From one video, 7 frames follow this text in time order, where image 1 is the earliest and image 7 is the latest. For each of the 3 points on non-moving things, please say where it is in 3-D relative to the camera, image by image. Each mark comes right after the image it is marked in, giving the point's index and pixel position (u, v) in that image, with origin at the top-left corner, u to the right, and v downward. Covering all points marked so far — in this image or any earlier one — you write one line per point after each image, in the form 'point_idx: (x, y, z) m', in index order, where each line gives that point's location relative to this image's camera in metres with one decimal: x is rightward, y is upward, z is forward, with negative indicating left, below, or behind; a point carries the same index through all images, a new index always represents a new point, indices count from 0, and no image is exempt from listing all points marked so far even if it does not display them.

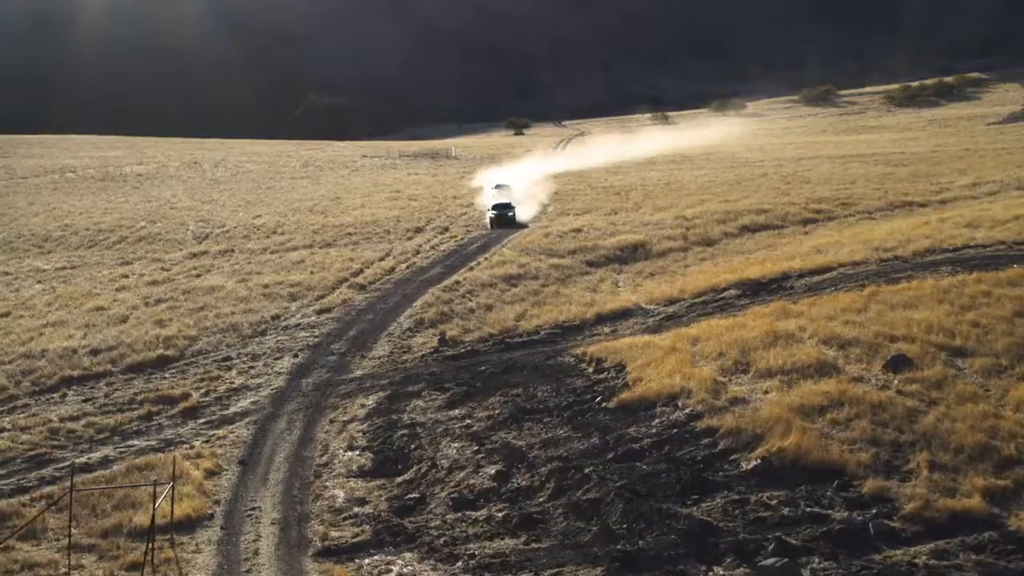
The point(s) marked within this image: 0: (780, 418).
0: (+2.7, -1.3, +17.6) m
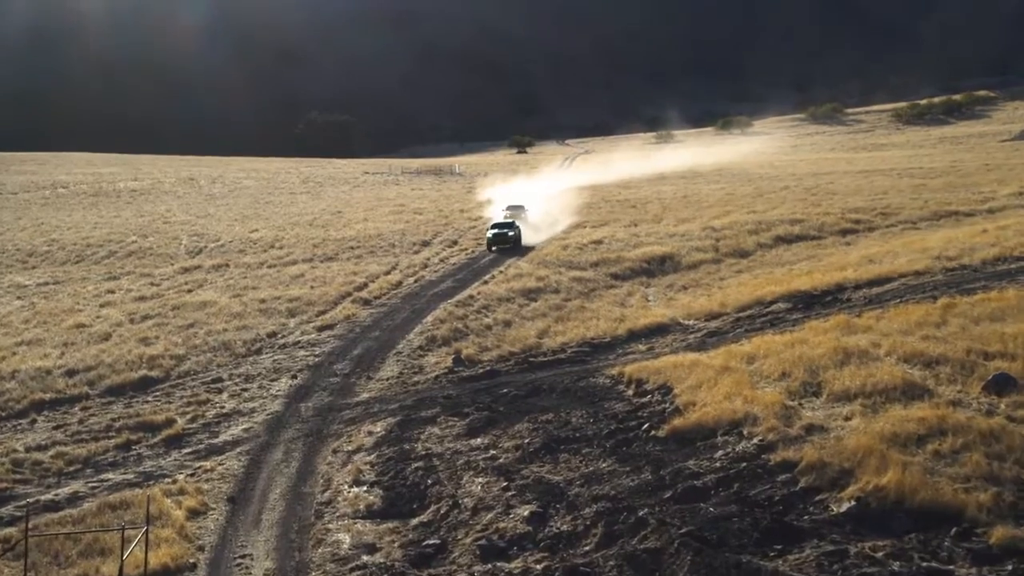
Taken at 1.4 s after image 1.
0: (+3.1, -1.4, +14.8) m
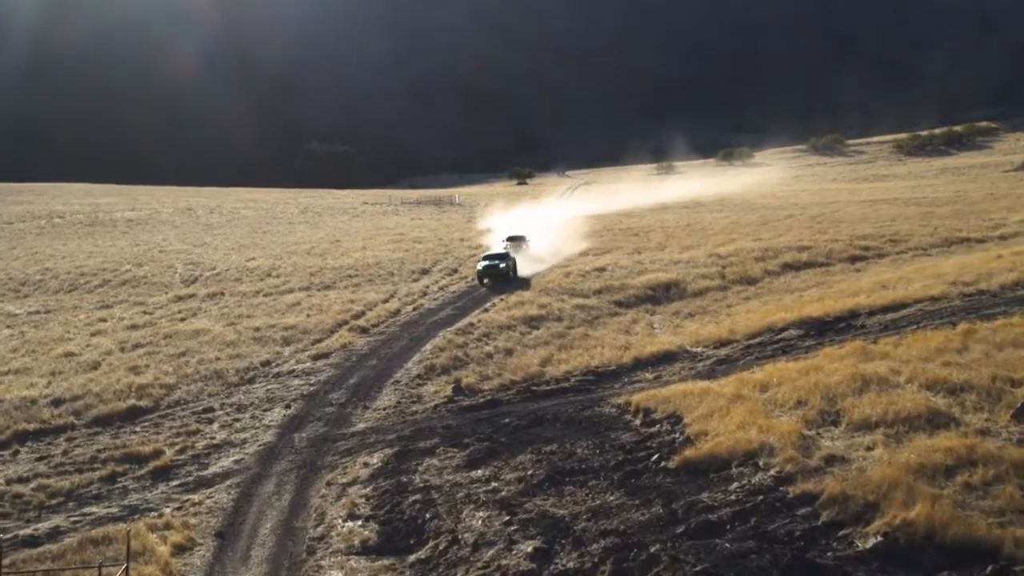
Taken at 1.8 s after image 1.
0: (+3.1, -1.6, +13.9) m
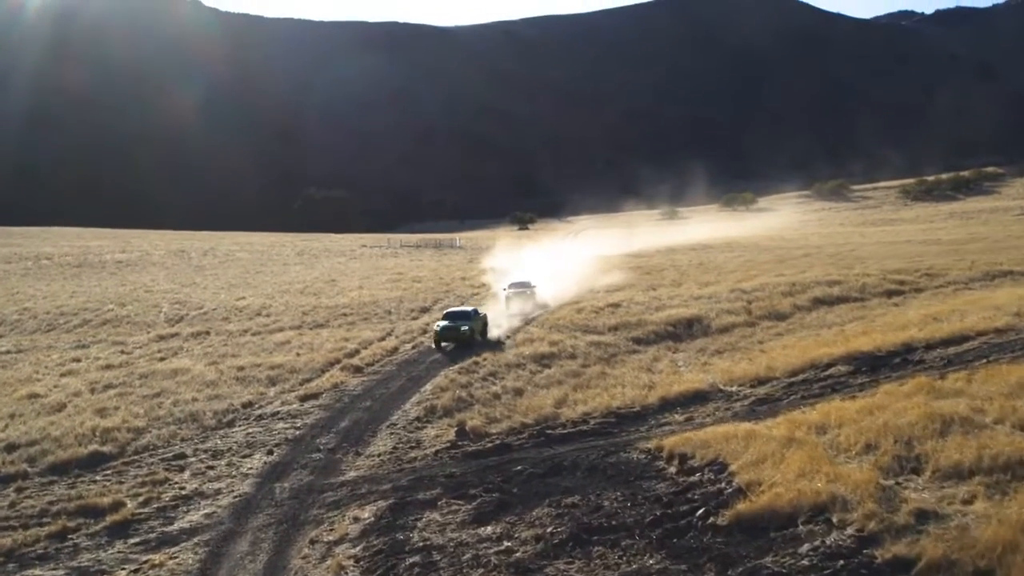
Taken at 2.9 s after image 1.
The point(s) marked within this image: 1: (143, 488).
0: (+3.3, -1.6, +11.1) m
1: (-4.2, -2.3, +19.6) m
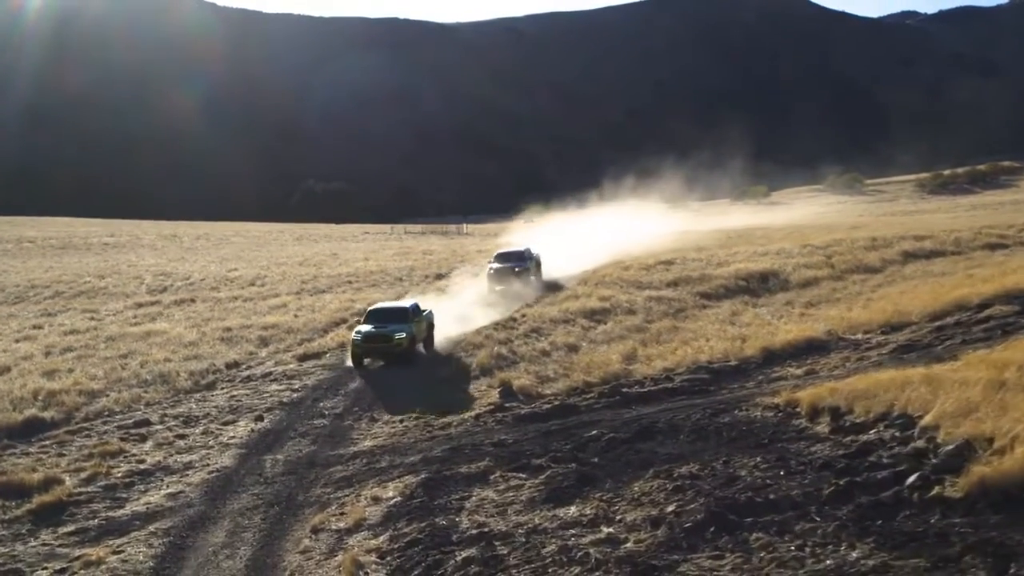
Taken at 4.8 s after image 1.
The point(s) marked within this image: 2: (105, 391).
0: (+3.8, -0.8, +6.2) m
1: (-3.6, -1.5, +14.7) m
2: (-4.3, -1.1, +18.3) m
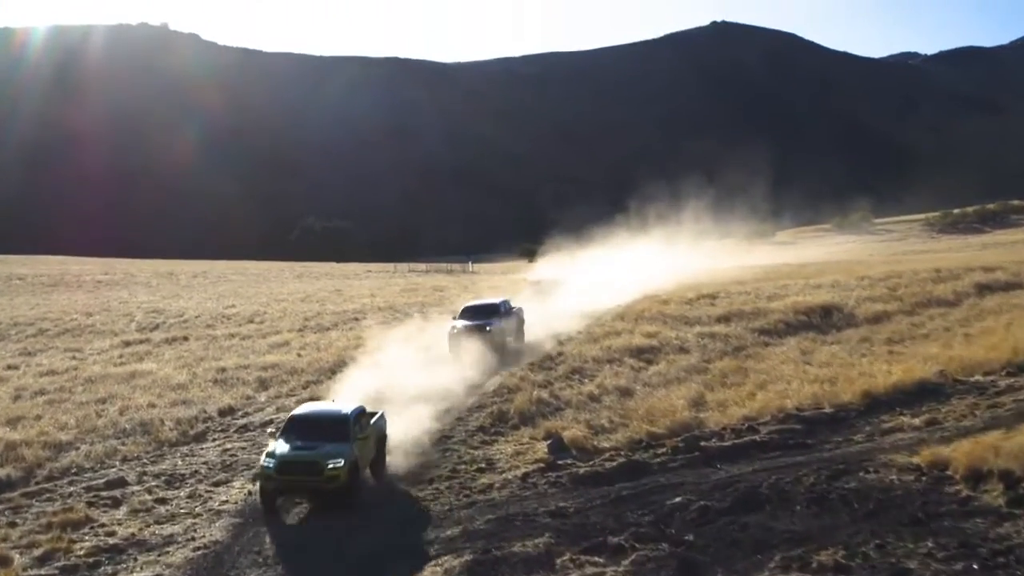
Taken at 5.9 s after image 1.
0: (+4.3, -0.8, +3.4) m
1: (-3.2, -1.7, +11.9) m
2: (-3.9, -1.4, +15.4) m
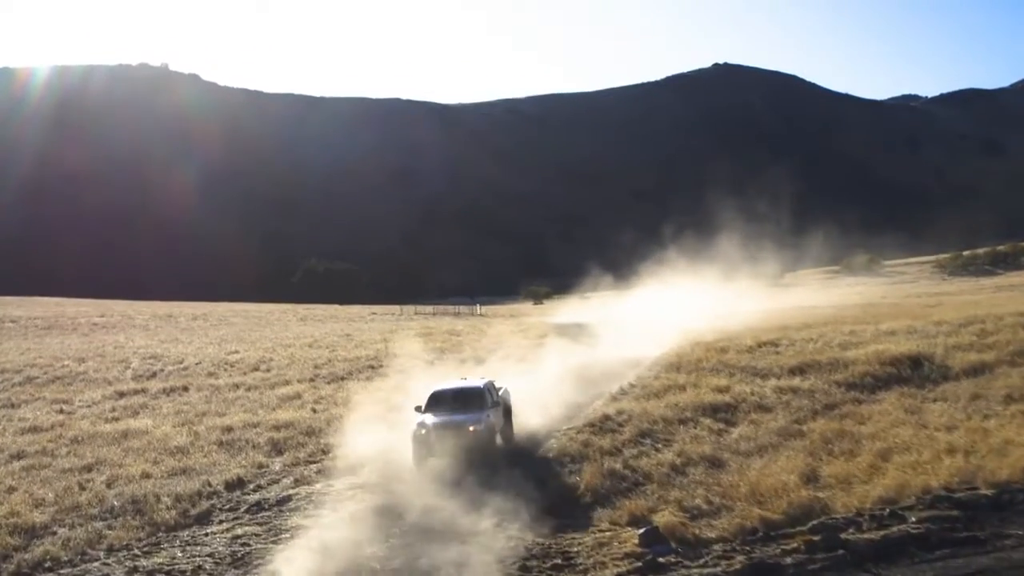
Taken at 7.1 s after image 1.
0: (+4.8, -0.9, +0.7) m
1: (-2.7, -2.0, +9.1) m
2: (-3.4, -1.7, +12.7) m
